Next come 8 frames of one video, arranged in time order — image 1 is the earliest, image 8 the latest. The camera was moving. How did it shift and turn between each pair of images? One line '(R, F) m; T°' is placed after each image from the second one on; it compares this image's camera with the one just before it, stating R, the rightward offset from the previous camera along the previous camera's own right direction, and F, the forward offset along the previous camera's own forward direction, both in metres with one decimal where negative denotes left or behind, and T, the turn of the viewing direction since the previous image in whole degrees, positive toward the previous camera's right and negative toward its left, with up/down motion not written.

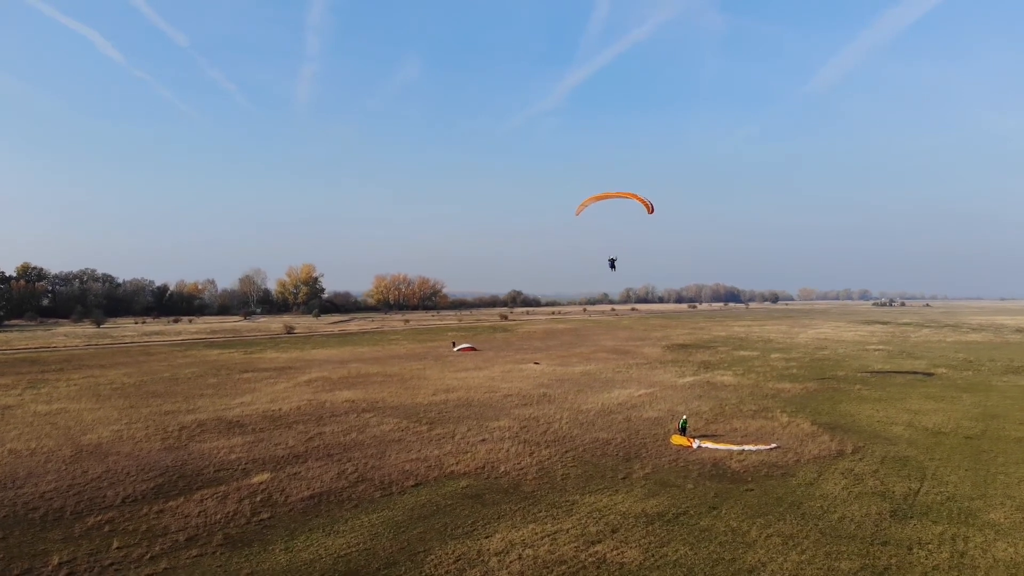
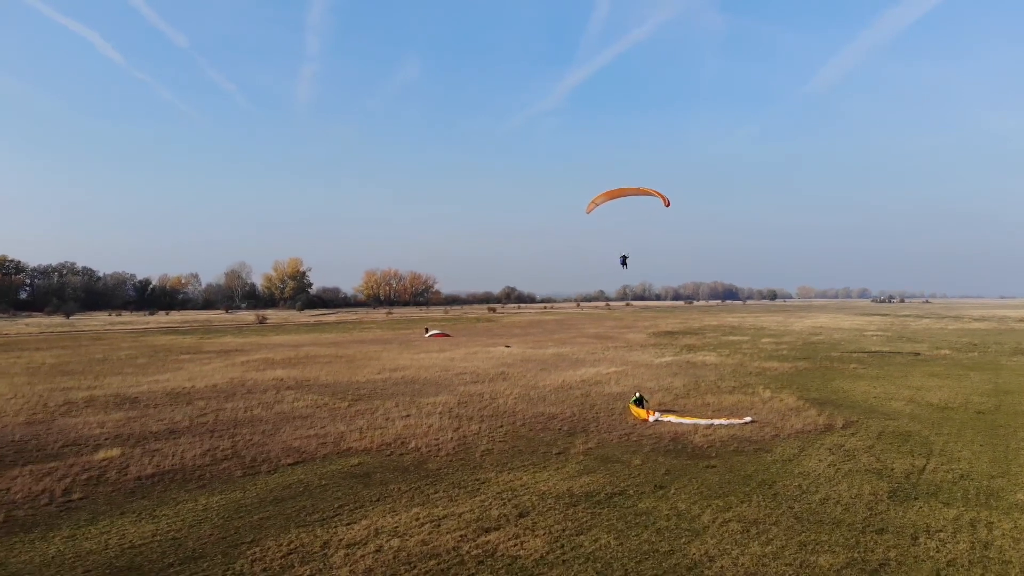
(+2.0, +3.1) m; 0°
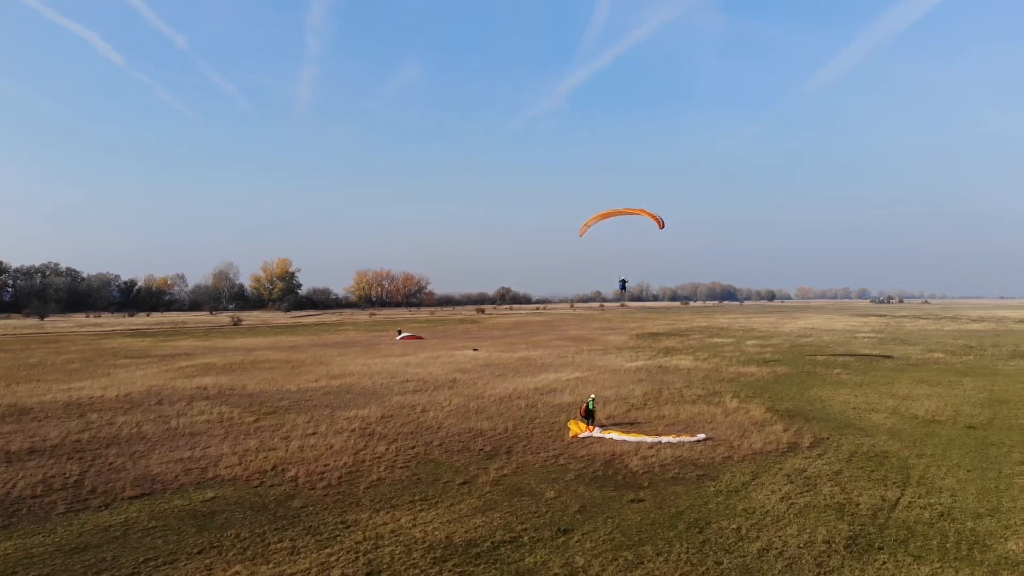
(+1.9, +2.1) m; 0°
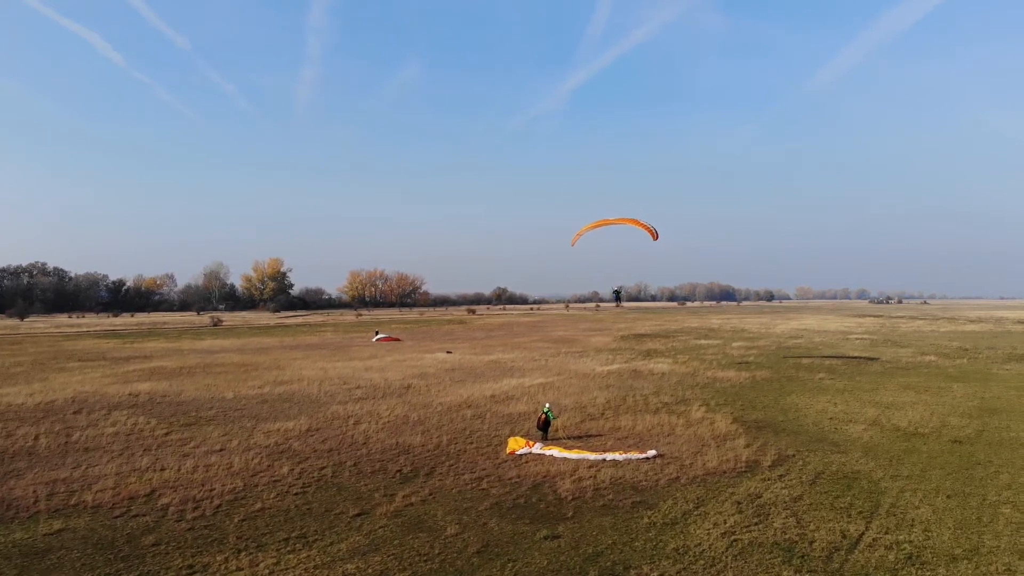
(+1.5, +1.5) m; 0°
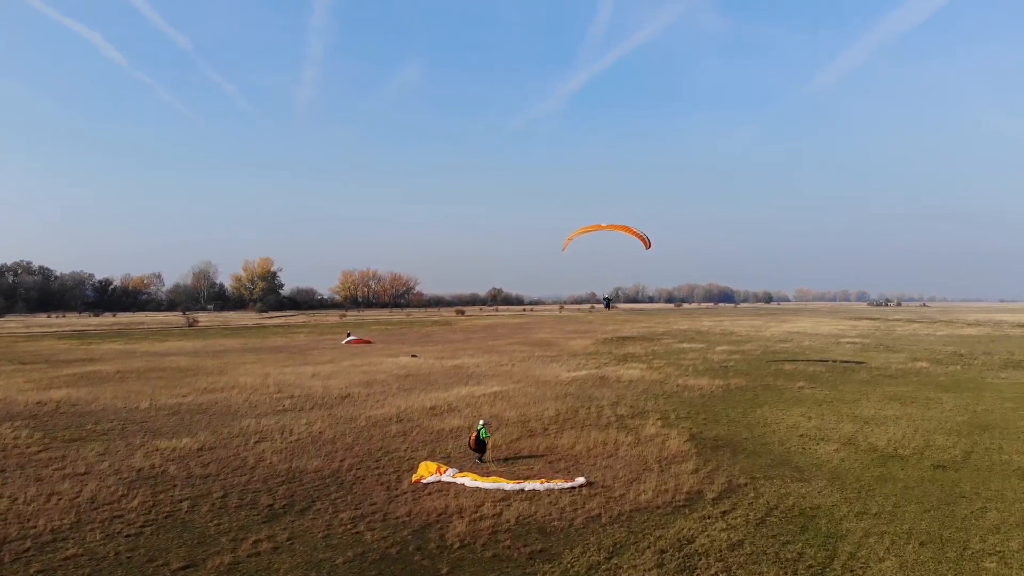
(+1.7, +1.8) m; 0°
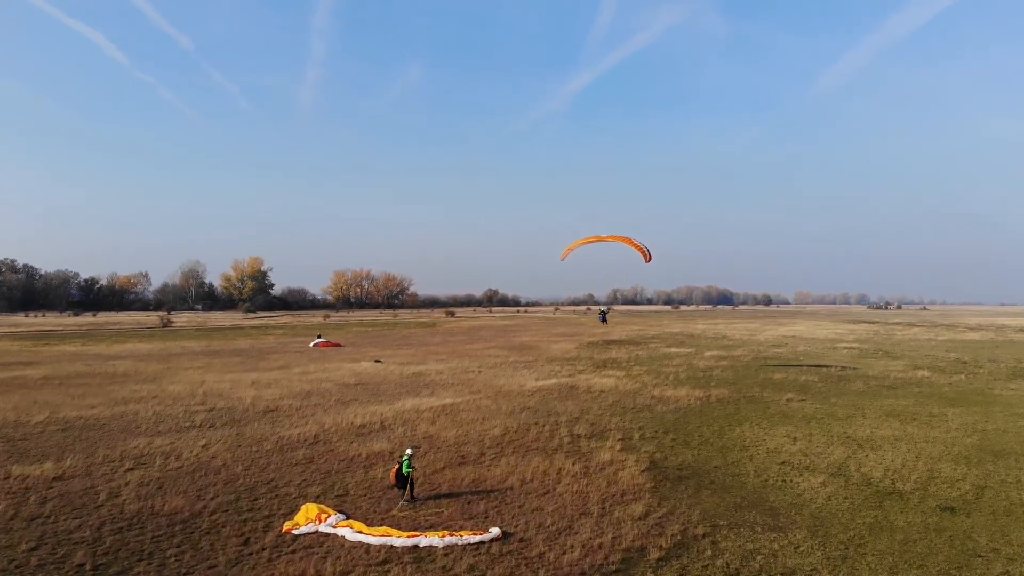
(+1.4, +2.2) m; 0°
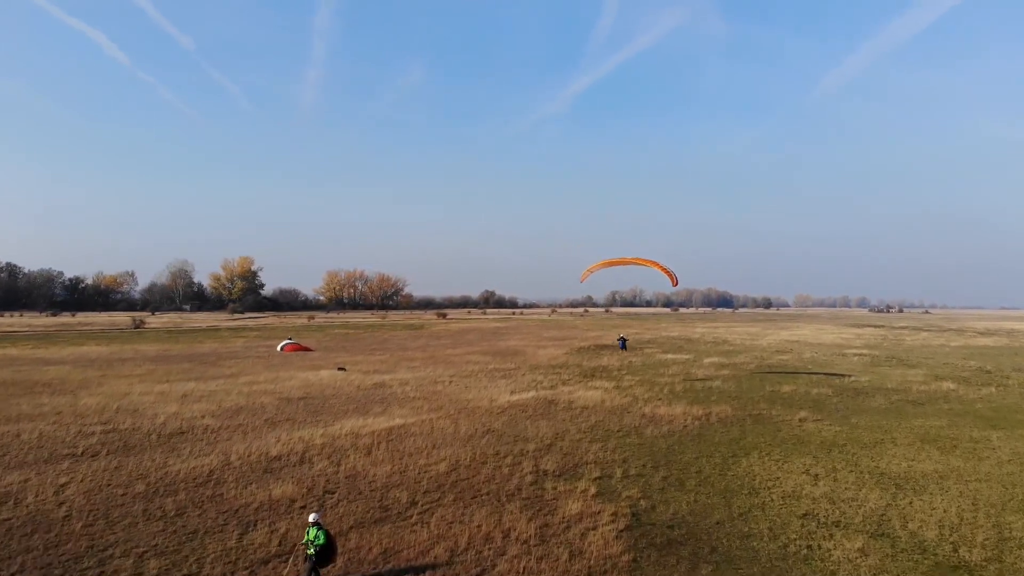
(+0.9, +2.8) m; 0°
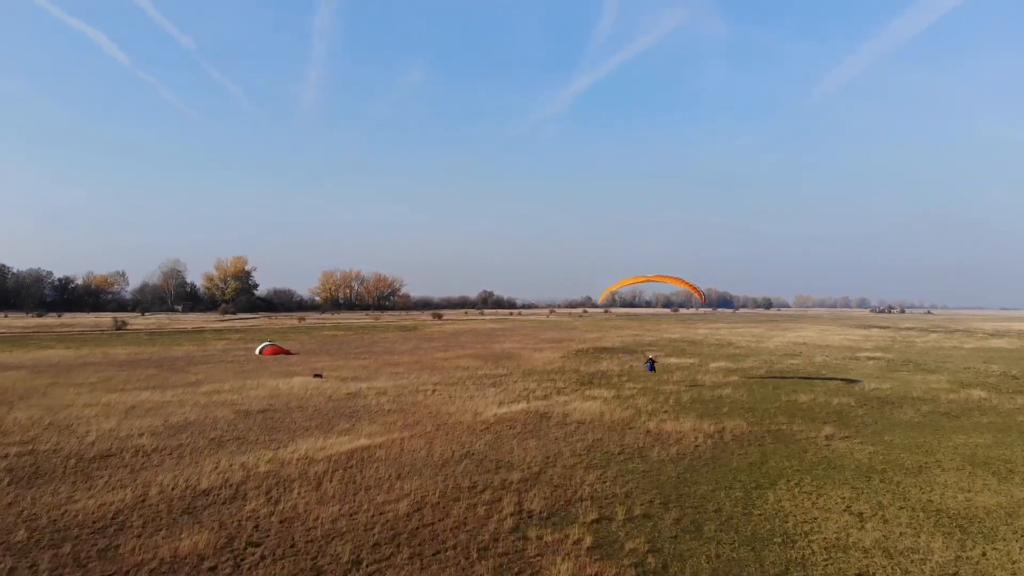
(+0.3, +2.0) m; 0°
